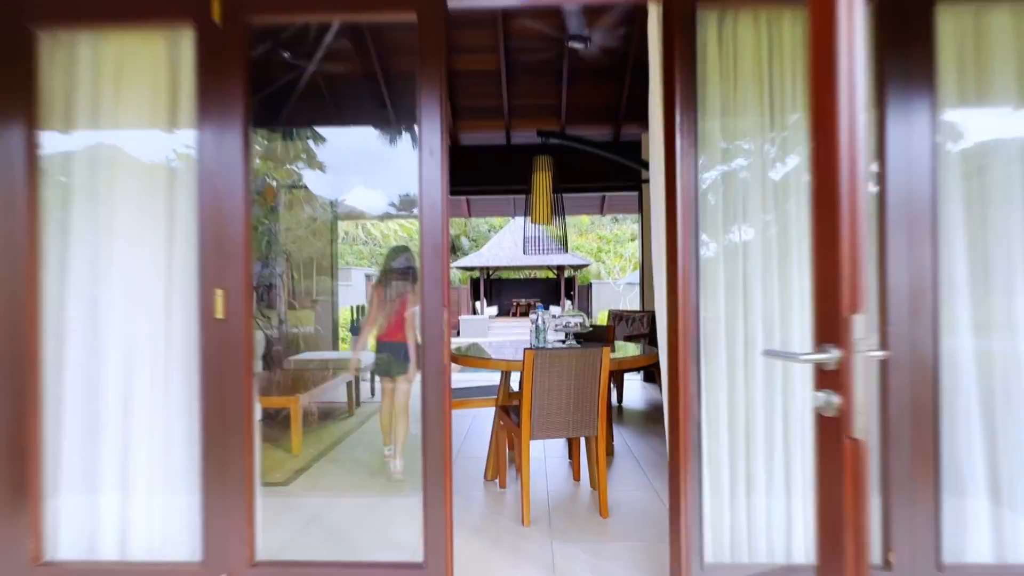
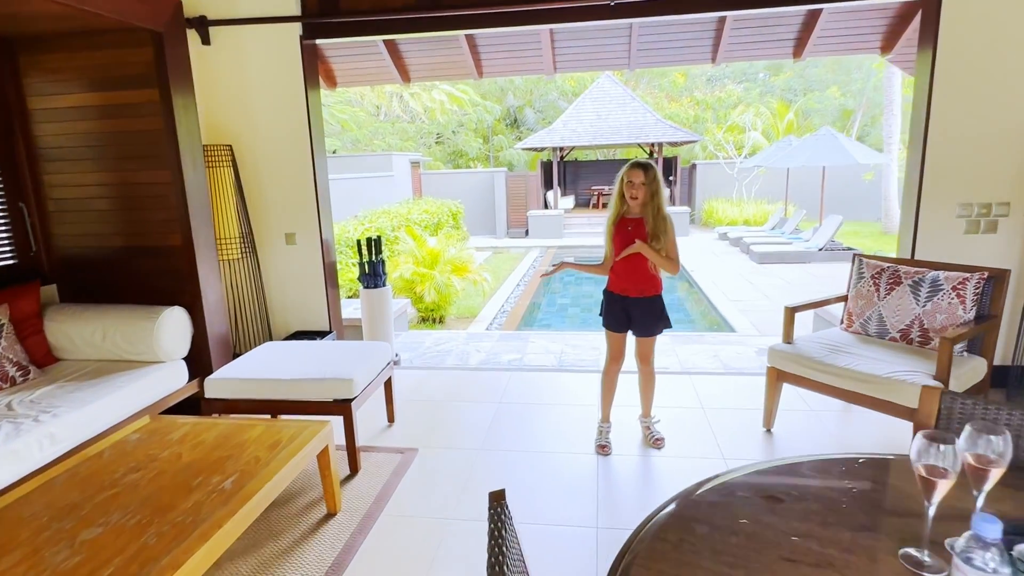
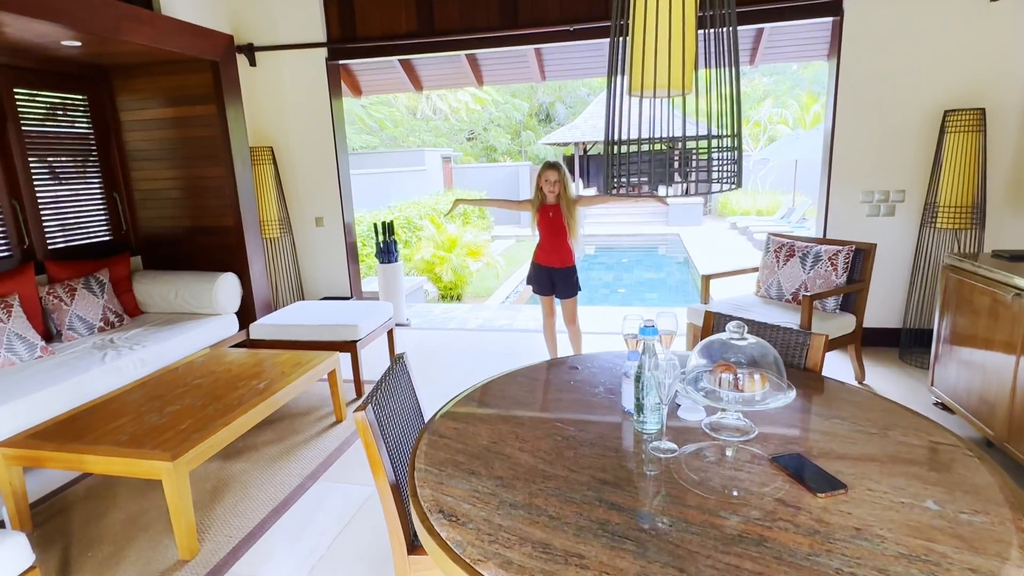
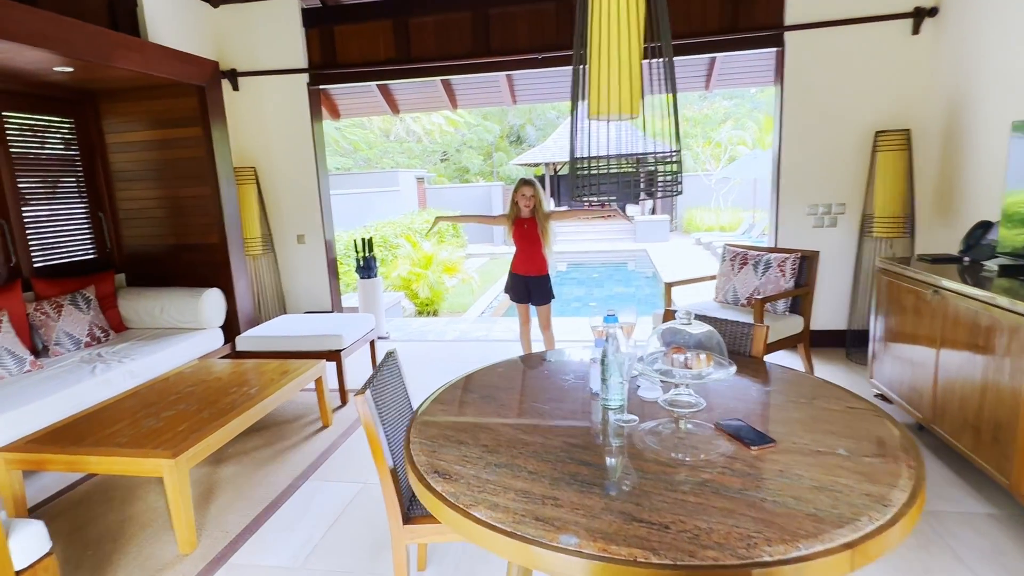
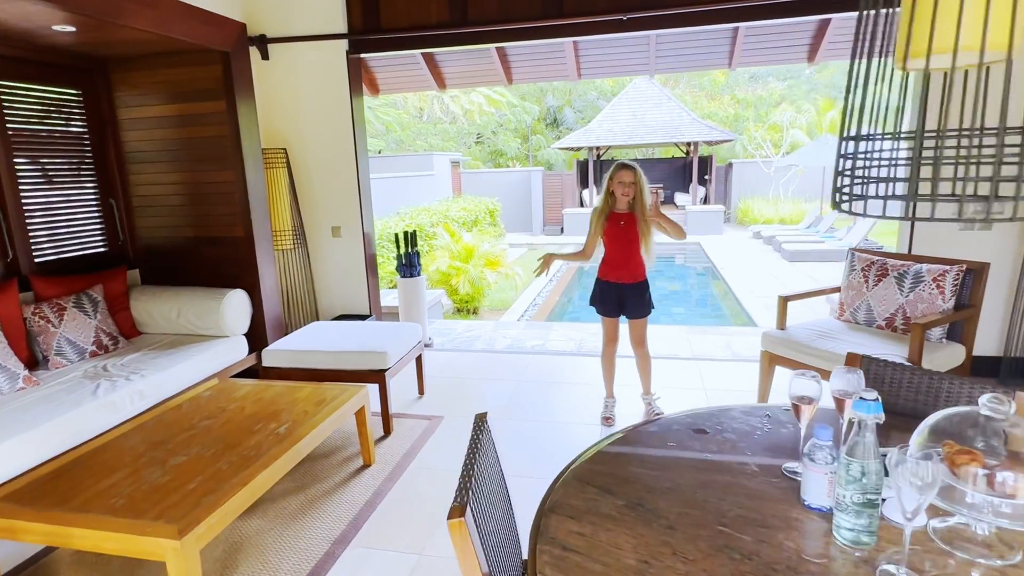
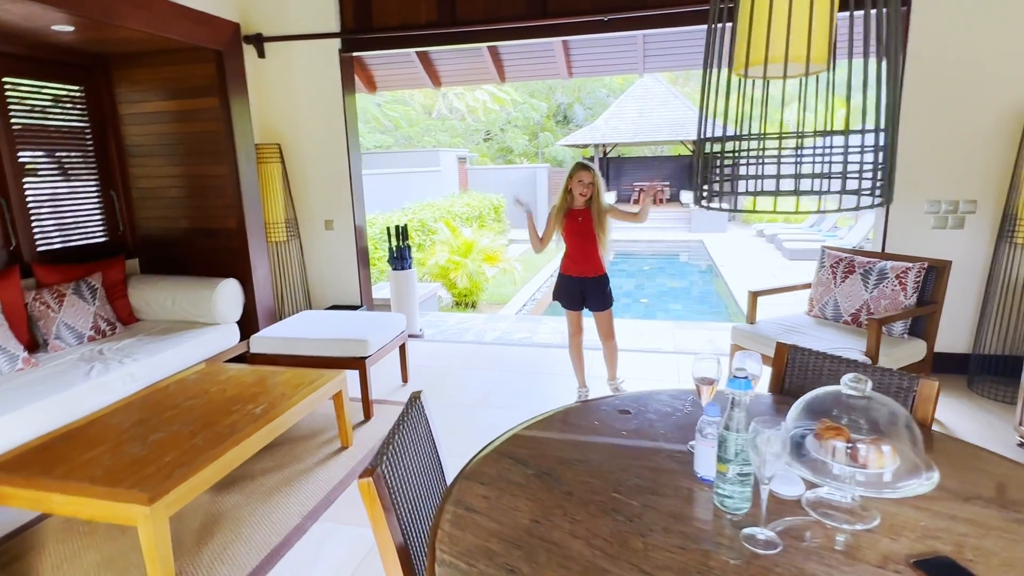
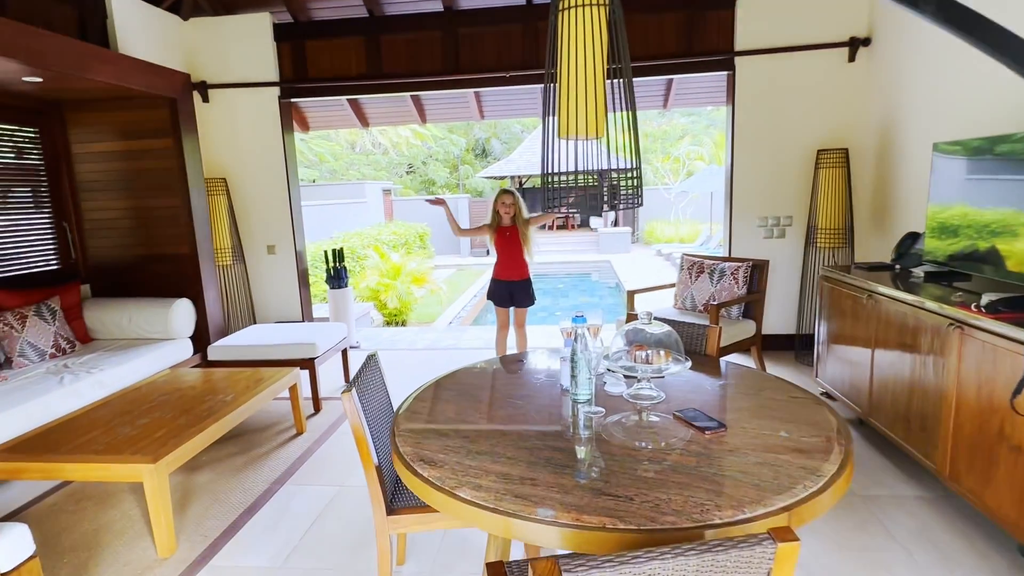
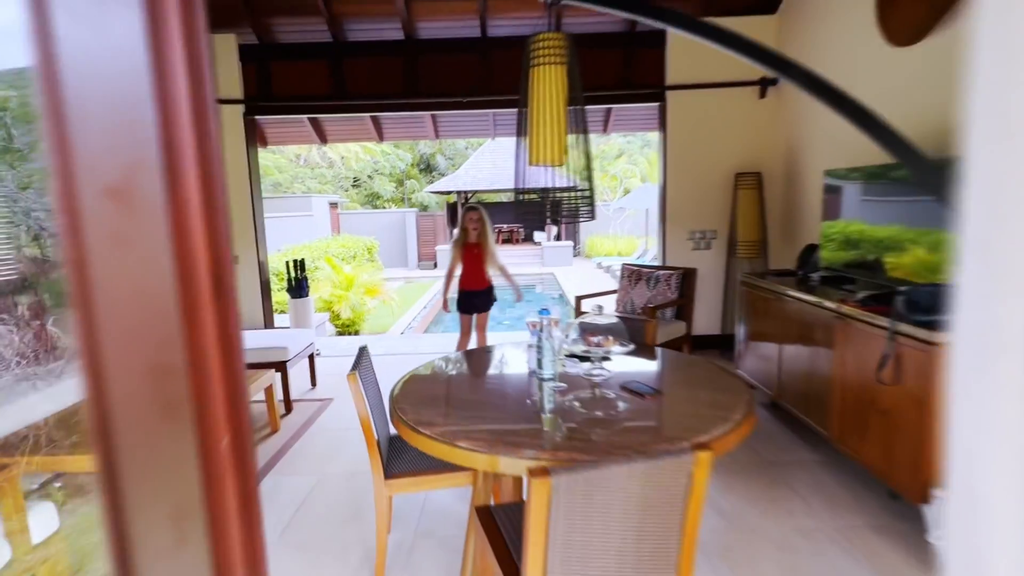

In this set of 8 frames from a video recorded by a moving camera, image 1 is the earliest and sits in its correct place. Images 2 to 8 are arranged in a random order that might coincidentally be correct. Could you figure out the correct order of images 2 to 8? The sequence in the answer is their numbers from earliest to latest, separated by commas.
8, 7, 4, 3, 6, 5, 2
